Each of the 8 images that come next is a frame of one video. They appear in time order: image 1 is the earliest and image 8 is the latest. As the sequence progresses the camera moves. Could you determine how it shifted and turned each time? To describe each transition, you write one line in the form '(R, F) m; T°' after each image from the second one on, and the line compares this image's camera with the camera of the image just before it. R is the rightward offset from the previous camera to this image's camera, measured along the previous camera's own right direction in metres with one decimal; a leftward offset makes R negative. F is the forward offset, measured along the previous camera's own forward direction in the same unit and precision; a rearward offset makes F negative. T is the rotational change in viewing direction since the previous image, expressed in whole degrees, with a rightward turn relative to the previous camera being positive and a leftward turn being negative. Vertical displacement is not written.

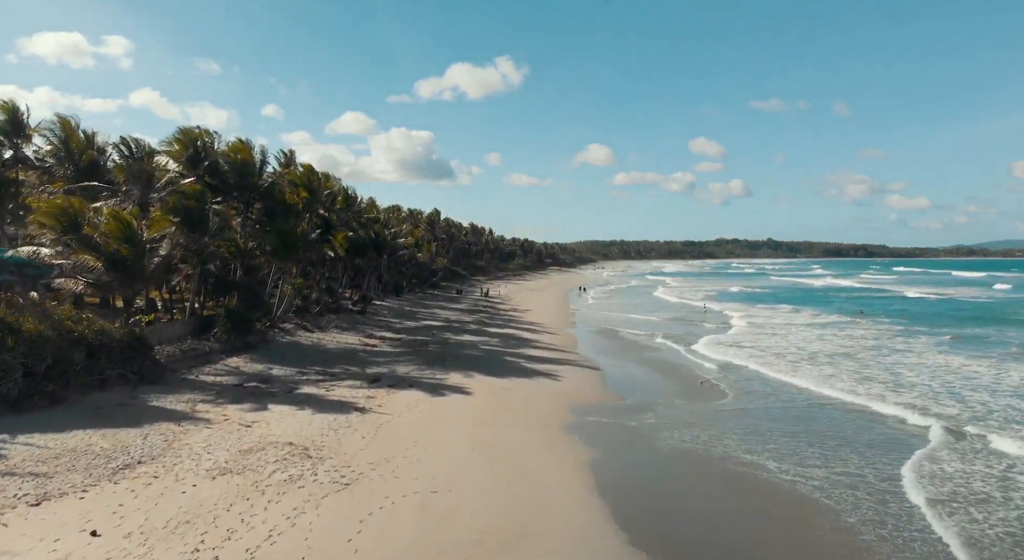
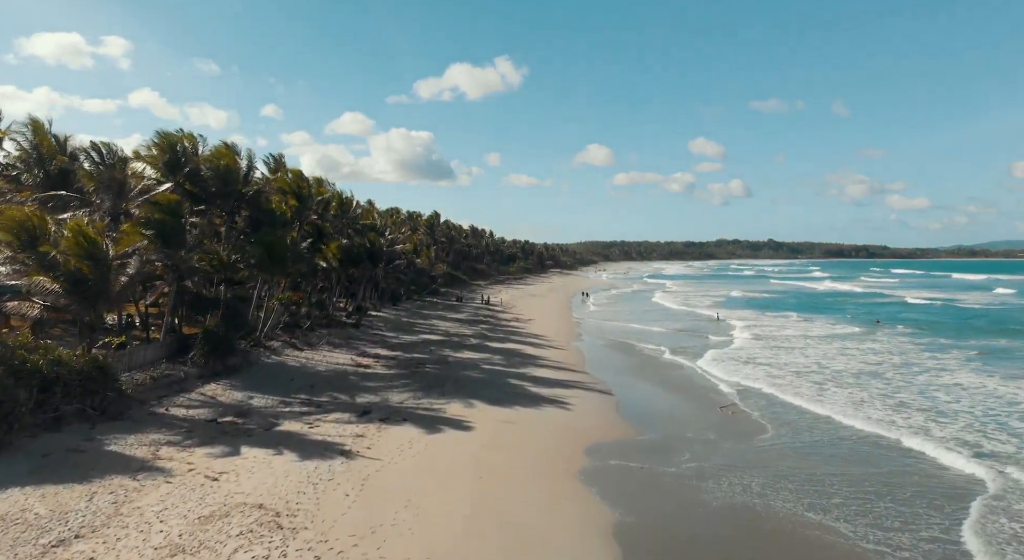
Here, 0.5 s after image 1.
(-0.1, +1.6) m; 0°
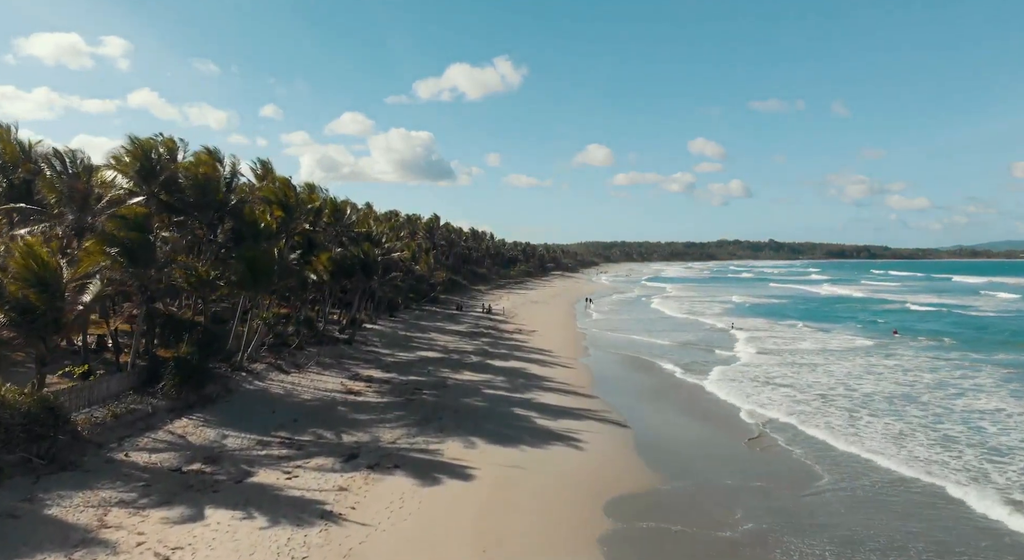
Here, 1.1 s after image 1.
(-0.1, +1.7) m; 0°
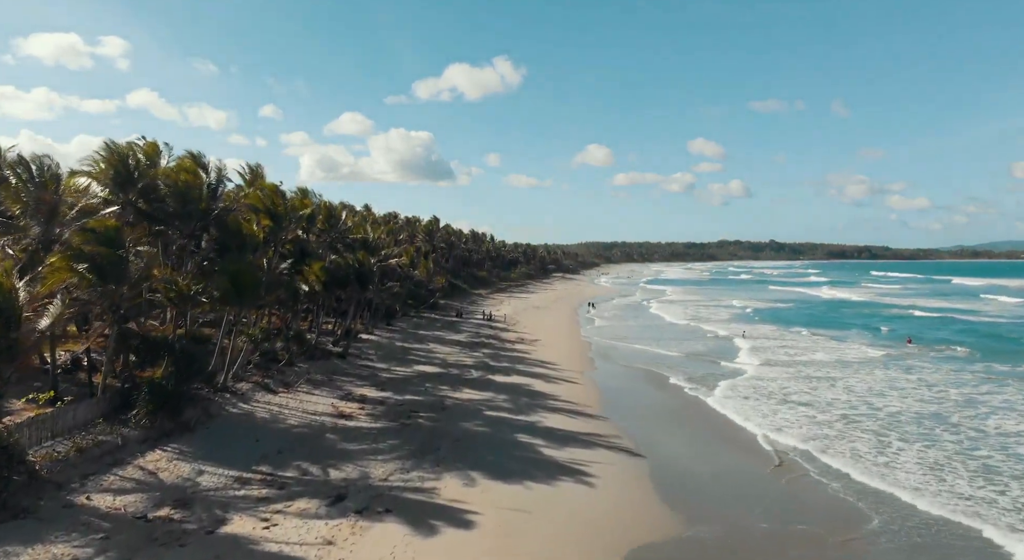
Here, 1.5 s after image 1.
(-0.1, +1.3) m; 0°
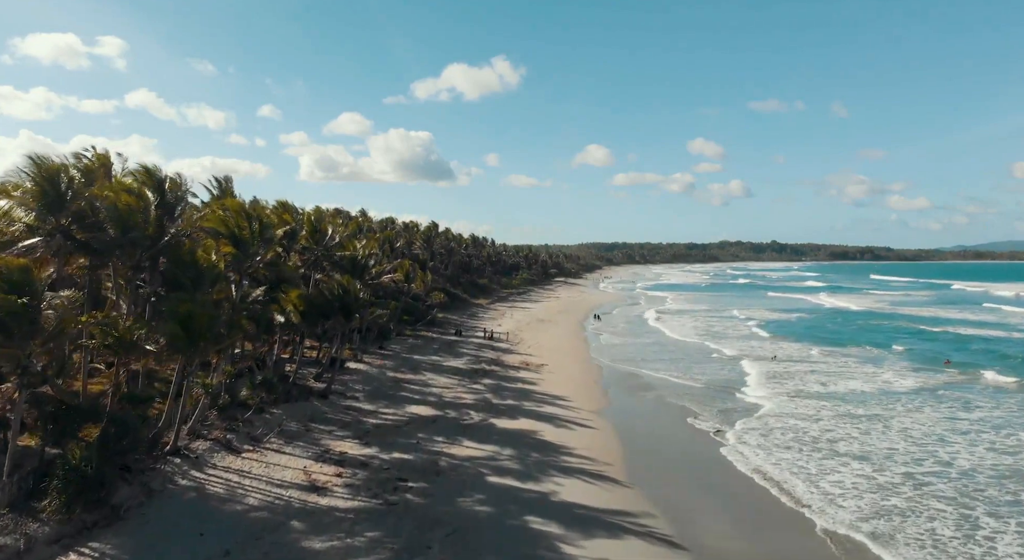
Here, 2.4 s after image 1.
(-0.2, +2.9) m; 0°
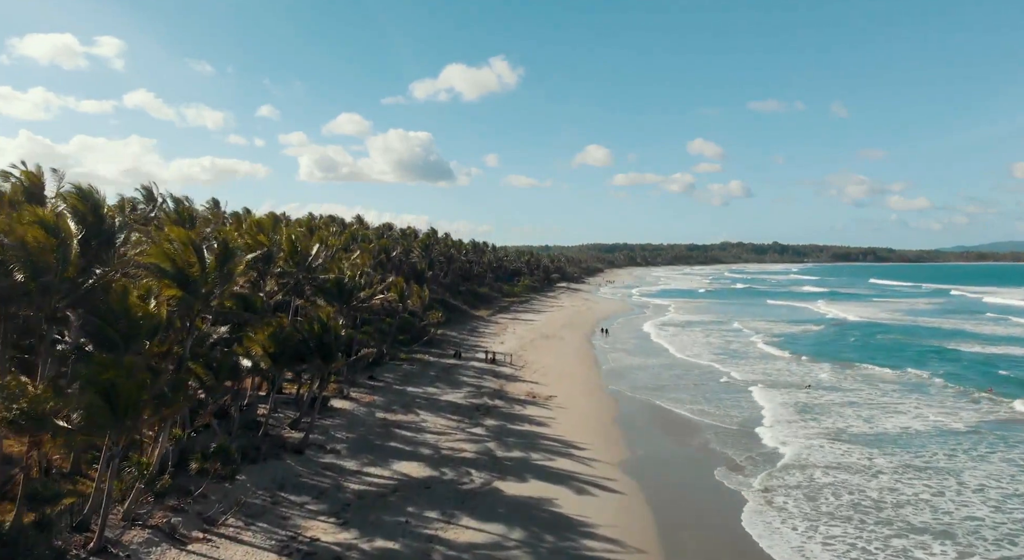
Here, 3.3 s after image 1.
(-0.2, +3.0) m; 0°
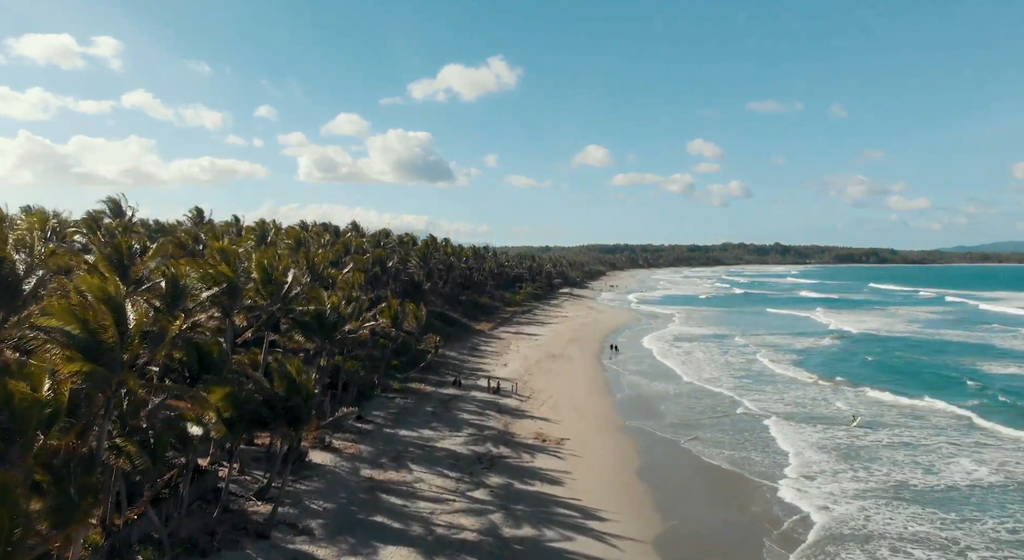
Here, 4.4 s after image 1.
(-0.3, +3.3) m; 0°
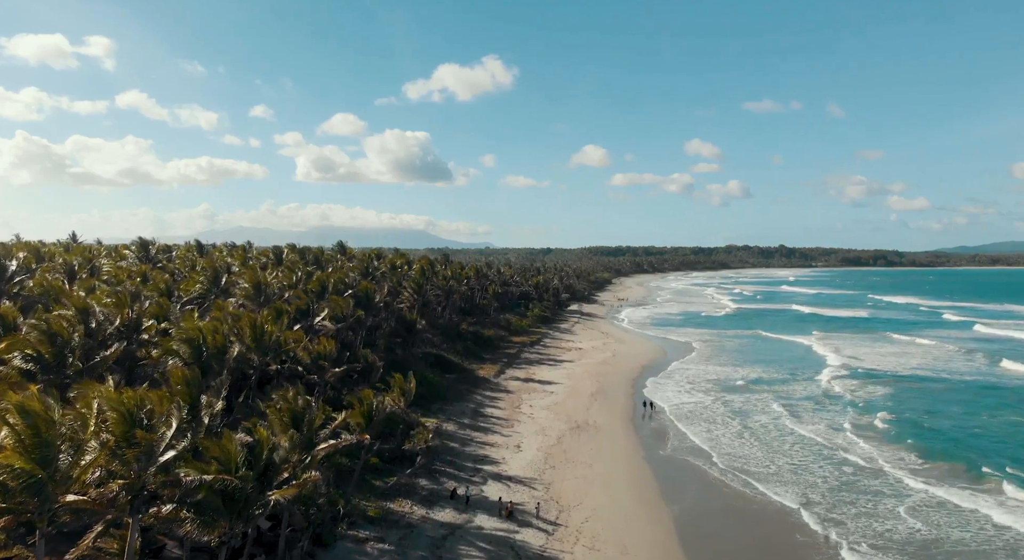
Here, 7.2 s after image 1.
(-0.8, +8.8) m; 0°
